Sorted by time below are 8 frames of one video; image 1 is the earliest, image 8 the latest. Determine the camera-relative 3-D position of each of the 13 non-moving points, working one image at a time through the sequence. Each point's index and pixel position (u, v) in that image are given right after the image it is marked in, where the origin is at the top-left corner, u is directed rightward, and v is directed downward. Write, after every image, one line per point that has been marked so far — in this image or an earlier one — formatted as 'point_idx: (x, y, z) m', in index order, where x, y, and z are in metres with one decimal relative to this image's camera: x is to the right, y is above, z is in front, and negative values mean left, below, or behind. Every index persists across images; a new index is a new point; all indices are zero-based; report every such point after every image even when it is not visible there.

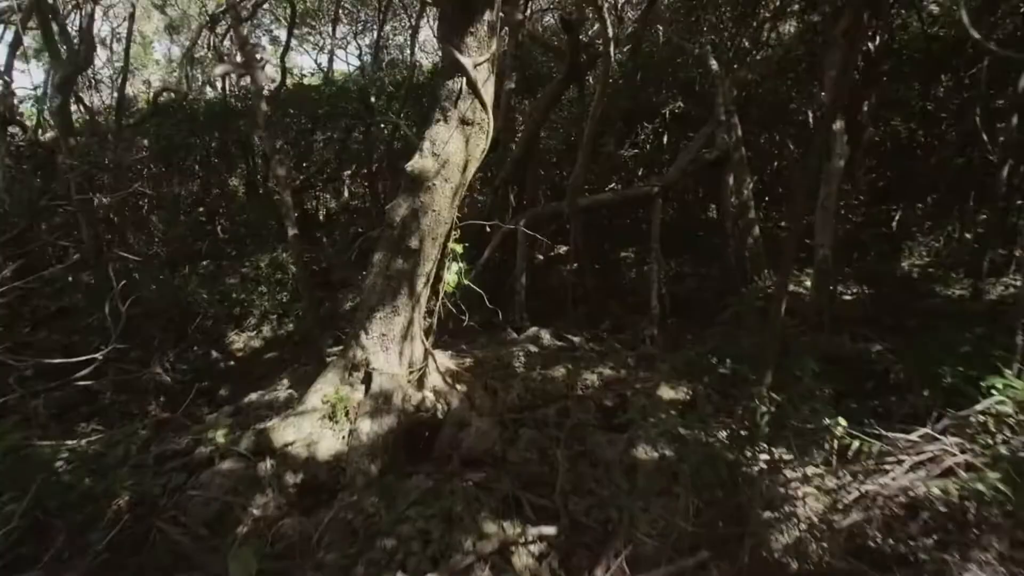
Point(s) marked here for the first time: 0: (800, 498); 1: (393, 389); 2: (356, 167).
0: (+1.1, -0.9, +2.3) m
1: (-0.7, -0.6, +3.3) m
2: (-1.9, +1.4, +7.3) m
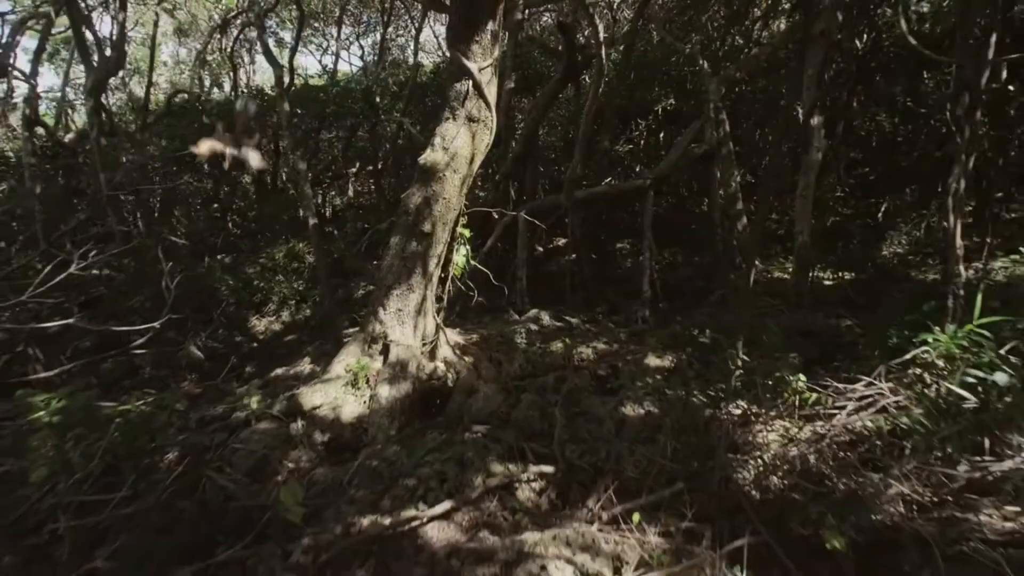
0: (+1.1, -0.7, +2.7) m
1: (-0.6, -0.4, +3.7) m
2: (-1.9, +1.6, +7.7) m
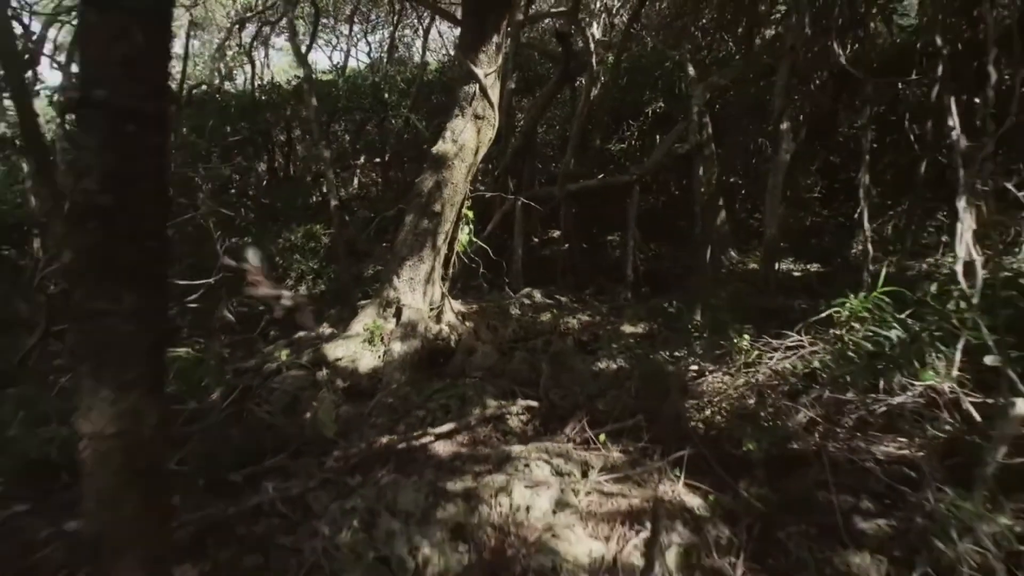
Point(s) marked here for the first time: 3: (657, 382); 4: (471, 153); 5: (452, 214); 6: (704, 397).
0: (+1.1, -0.6, +3.4) m
1: (-0.7, -0.2, +4.4) m
2: (-1.9, +1.8, +8.3) m
3: (+0.8, -0.6, +3.5) m
4: (-0.3, +1.0, +4.5) m
5: (-0.4, +0.5, +4.5) m
6: (+1.1, -0.6, +3.3) m
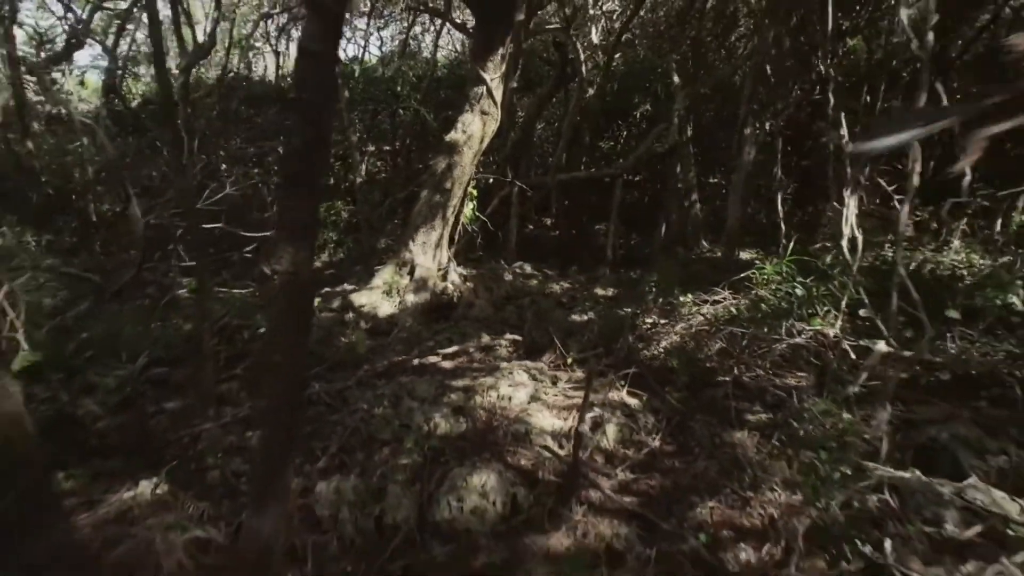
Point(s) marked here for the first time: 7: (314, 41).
0: (+1.0, -0.3, +4.4) m
1: (-0.7, +0.1, +5.4) m
2: (-1.9, +2.2, +9.3) m
3: (+0.8, -0.3, +4.5) m
4: (-0.3, +1.3, +5.4) m
5: (-0.5, +0.9, +5.5) m
6: (+1.0, -0.4, +4.3) m
7: (-0.7, +0.8, +2.1) m
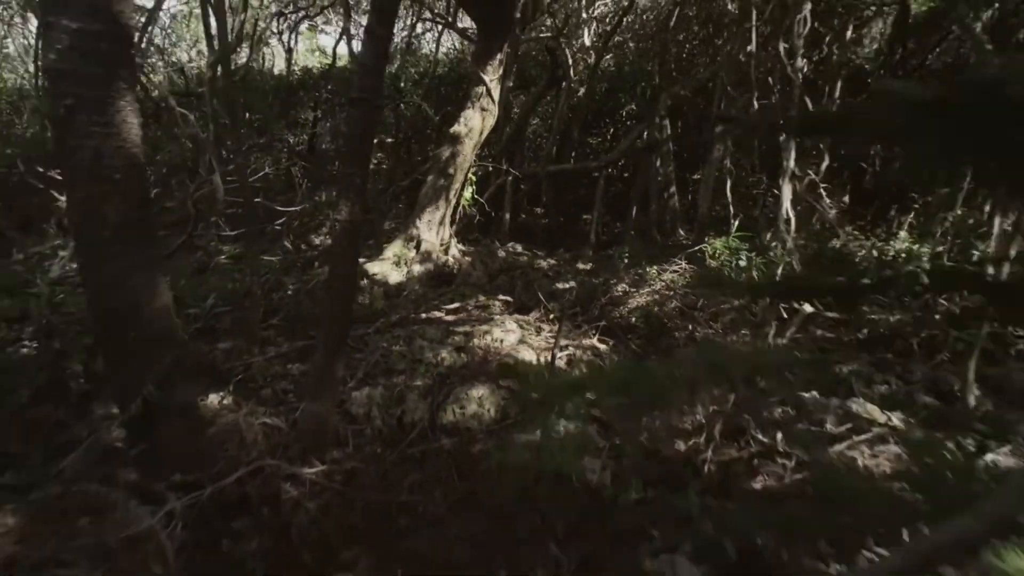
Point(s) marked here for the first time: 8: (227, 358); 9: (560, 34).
0: (+1.0, -0.1, +5.2) m
1: (-0.8, +0.4, +6.2) m
2: (-2.0, +2.5, +10.1) m
3: (+0.7, 0.0, +5.4) m
4: (-0.4, +1.6, +6.3) m
5: (-0.5, +1.1, +6.3) m
6: (+0.9, -0.1, +5.2) m
7: (-0.7, +1.1, +2.9) m
8: (-2.0, -0.5, +4.3) m
9: (+0.6, +3.3, +7.9) m
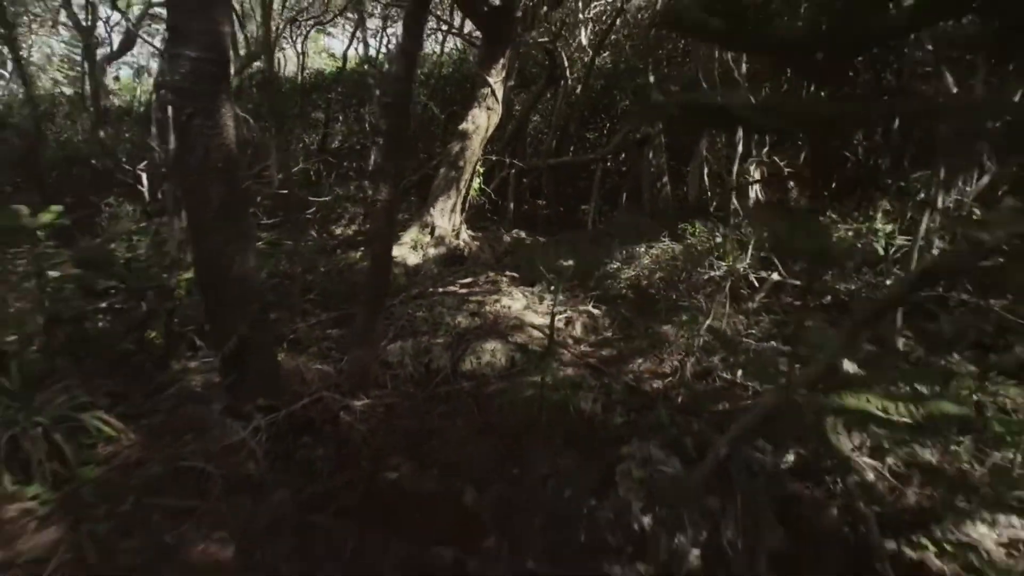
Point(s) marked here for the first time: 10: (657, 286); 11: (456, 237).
0: (+1.0, +0.2, +5.9) m
1: (-0.8, +0.6, +6.9) m
2: (-2.0, +2.8, +10.9) m
3: (+0.8, +0.2, +6.1) m
4: (-0.3, +1.8, +7.0) m
5: (-0.5, +1.4, +7.0) m
6: (+1.0, +0.1, +5.9) m
7: (-0.7, +1.3, +3.6) m
8: (-1.9, -0.3, +5.0) m
9: (+0.6, +3.5, +8.6) m
10: (+1.4, 0.0, +5.7) m
11: (-0.7, +0.6, +7.1) m
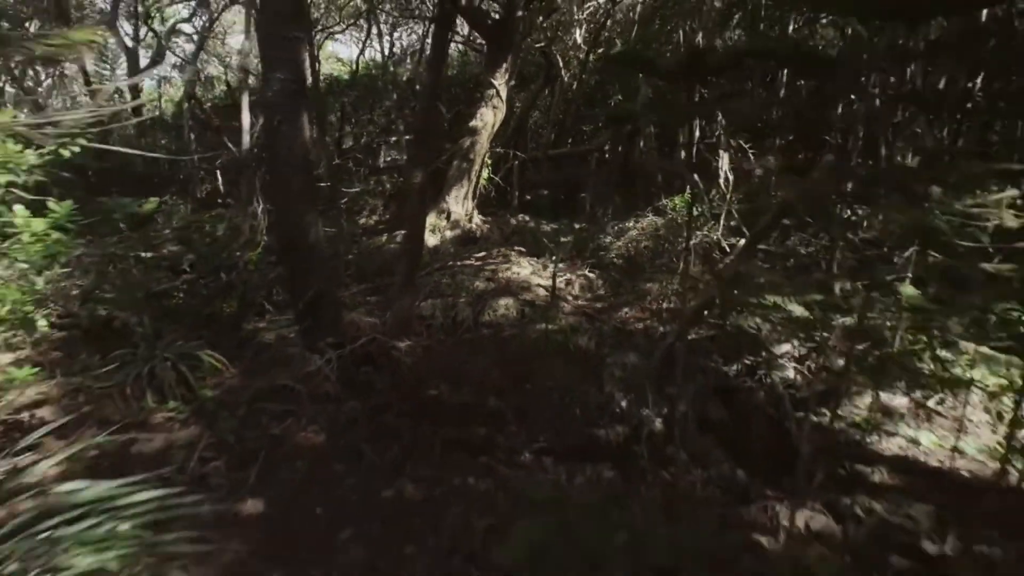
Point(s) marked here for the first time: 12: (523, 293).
0: (+1.1, +0.5, +6.9) m
1: (-0.7, +0.9, +7.9) m
2: (-1.9, +3.0, +11.9) m
3: (+0.8, +0.5, +7.1) m
4: (-0.3, +2.1, +8.0) m
5: (-0.4, +1.7, +8.0) m
6: (+1.0, +0.5, +6.9) m
7: (-0.6, +1.6, +4.6) m
8: (-1.8, -0.1, +6.1) m
9: (+0.6, +3.8, +9.6) m
10: (+1.4, +0.4, +6.7) m
11: (-0.6, +0.9, +8.1) m
12: (+0.1, -0.1, +5.7) m
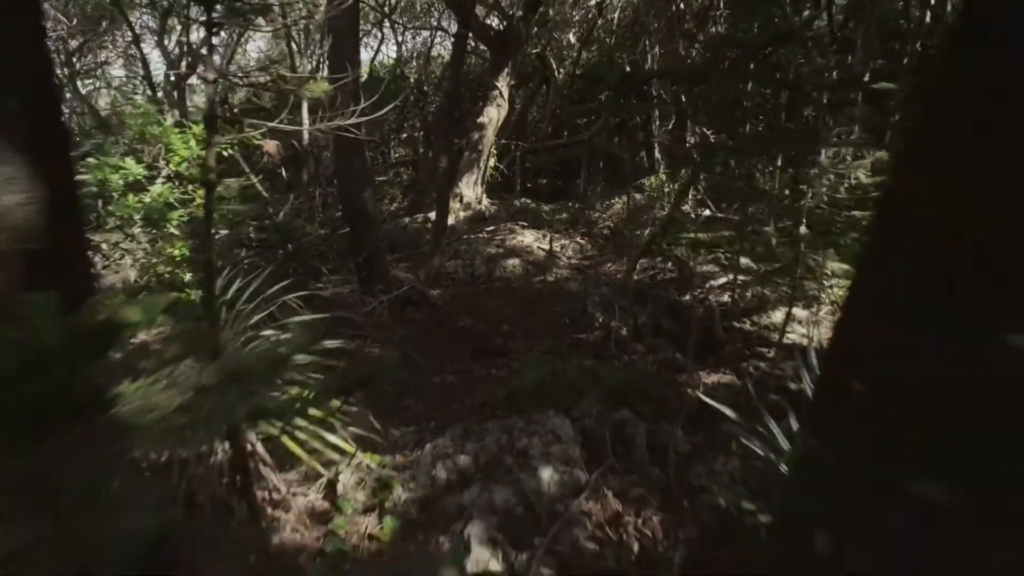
0: (+1.1, +1.0, +8.3) m
1: (-0.6, +1.3, +9.3) m
2: (-1.9, +3.5, +13.3) m
3: (+0.9, +1.0, +8.5) m
4: (-0.3, +2.5, +9.4) m
5: (-0.4, +2.1, +9.4) m
6: (+1.1, +0.9, +8.3) m
7: (-0.6, +2.0, +6.0) m
8: (-1.8, +0.3, +7.5) m
9: (+0.6, +4.3, +10.9) m
10: (+1.5, +0.8, +8.1) m
11: (-0.5, +1.3, +9.5) m
12: (+0.2, +0.4, +7.1) m
